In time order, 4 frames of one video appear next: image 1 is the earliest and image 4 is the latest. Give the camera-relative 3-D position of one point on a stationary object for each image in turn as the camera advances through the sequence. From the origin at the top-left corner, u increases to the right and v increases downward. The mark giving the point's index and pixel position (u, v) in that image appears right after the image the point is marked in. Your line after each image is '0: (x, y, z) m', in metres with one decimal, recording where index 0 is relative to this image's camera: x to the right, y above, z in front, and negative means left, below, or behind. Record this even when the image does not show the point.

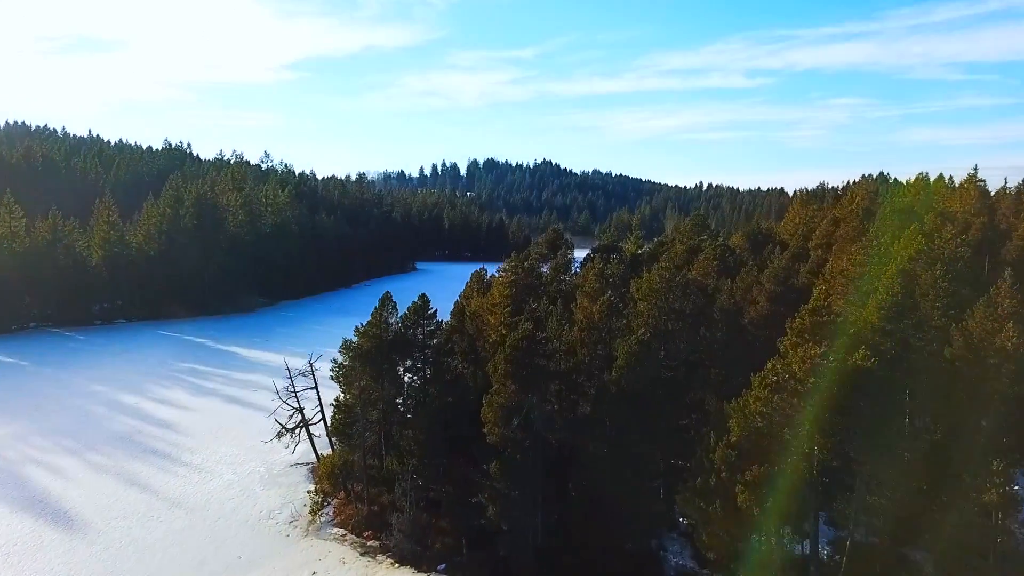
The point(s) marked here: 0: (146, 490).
0: (-9.3, -5.1, +16.2) m
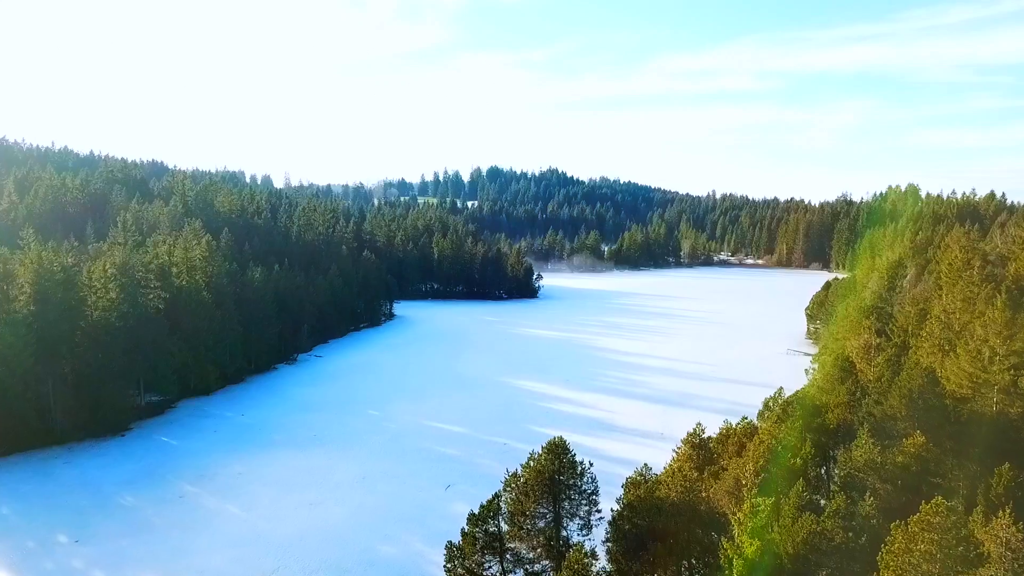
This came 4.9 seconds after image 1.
0: (-10.3, -10.6, +1.9) m
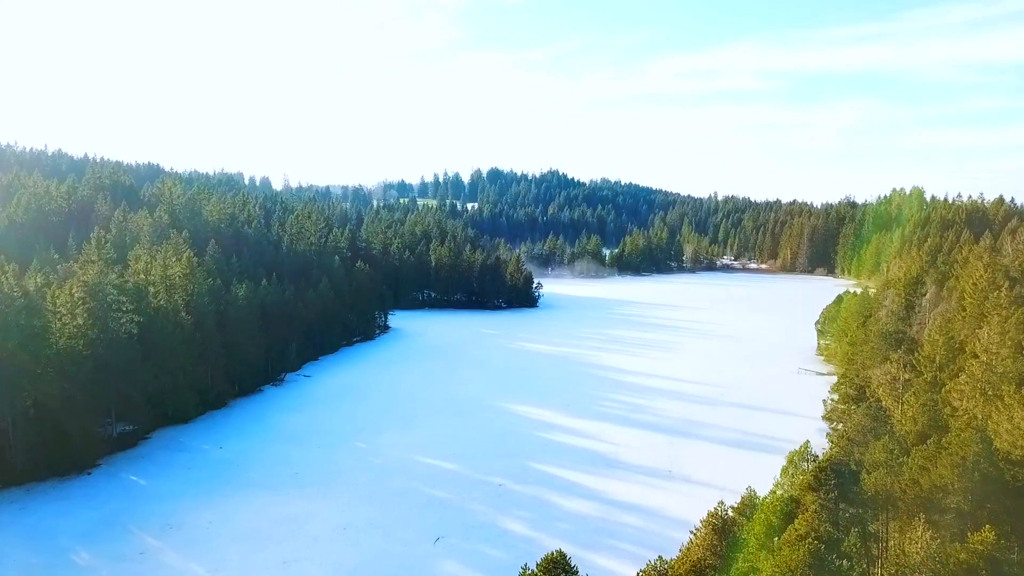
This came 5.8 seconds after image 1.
0: (-10.5, -11.8, -0.5) m
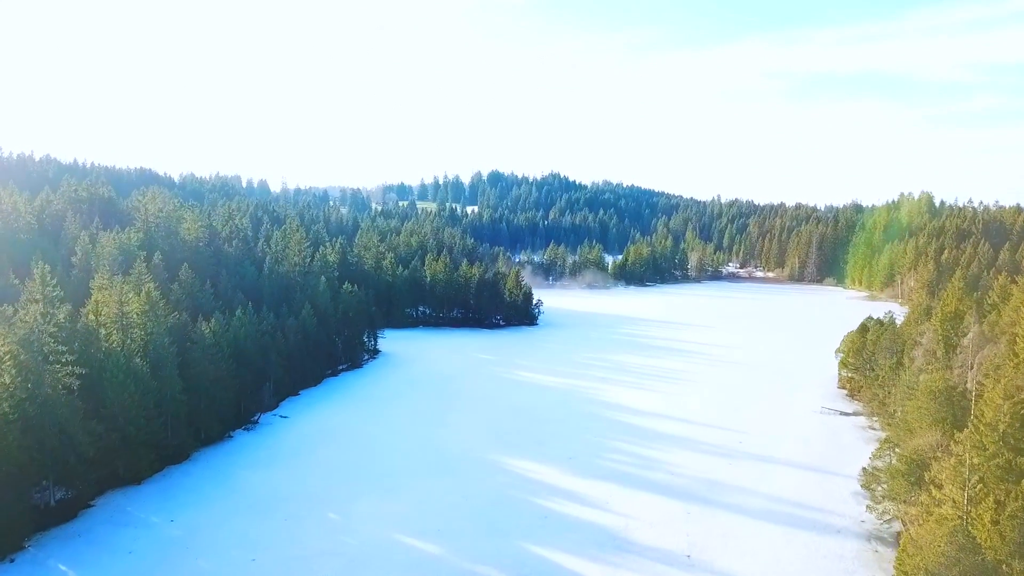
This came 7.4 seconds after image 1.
0: (-10.9, -14.1, -4.7) m
